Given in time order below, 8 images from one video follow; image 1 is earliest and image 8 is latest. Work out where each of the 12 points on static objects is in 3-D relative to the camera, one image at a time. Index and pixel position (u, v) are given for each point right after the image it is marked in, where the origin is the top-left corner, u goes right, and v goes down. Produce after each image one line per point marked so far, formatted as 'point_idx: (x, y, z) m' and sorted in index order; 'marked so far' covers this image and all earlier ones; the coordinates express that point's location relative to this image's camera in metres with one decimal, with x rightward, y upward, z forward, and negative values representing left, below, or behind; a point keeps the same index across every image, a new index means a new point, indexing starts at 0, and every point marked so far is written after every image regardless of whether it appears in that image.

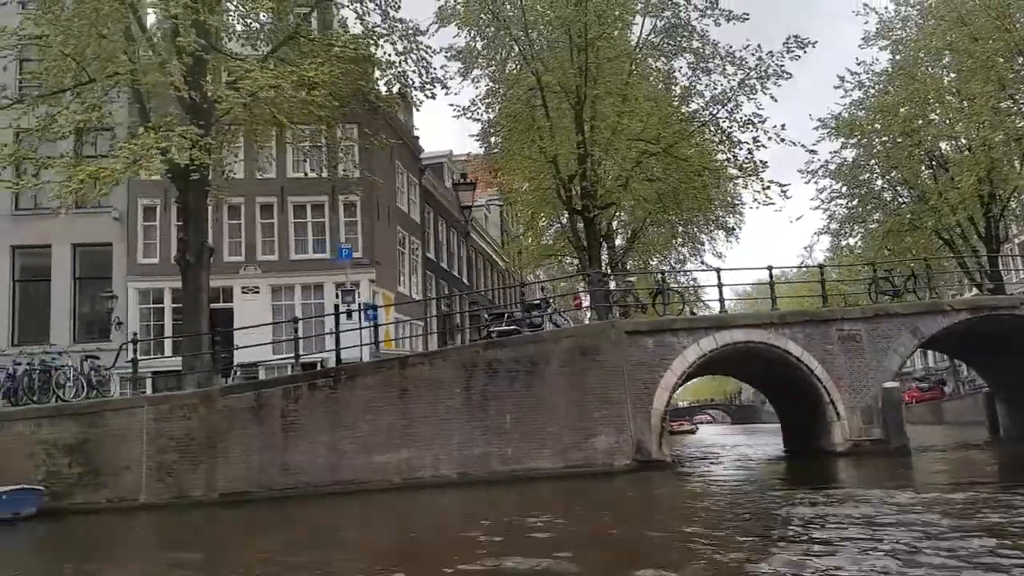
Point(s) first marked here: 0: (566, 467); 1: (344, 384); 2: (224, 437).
0: (+0.9, -2.8, +12.3) m
1: (-2.6, -1.5, +12.2) m
2: (-4.3, -2.2, +12.0) m
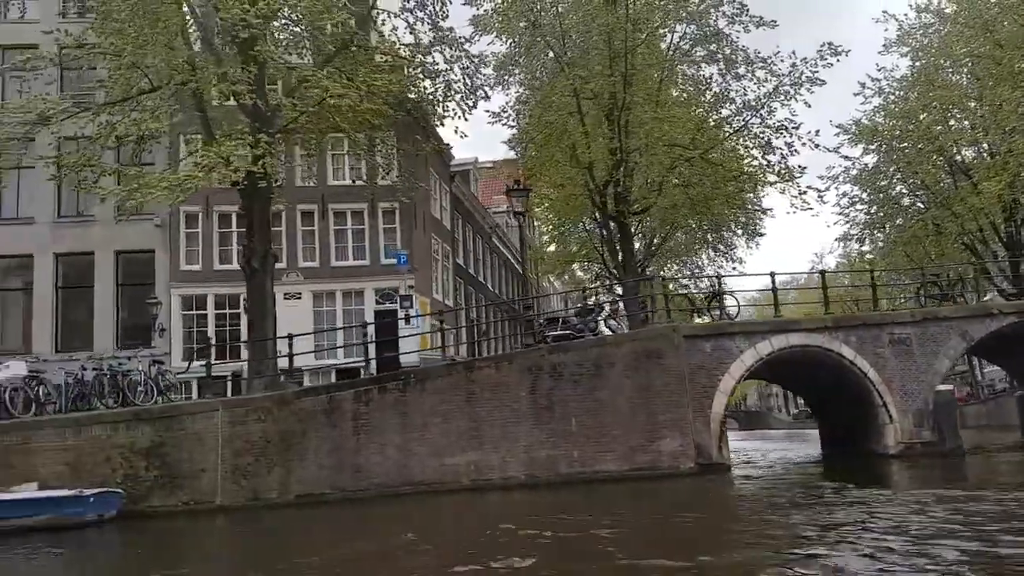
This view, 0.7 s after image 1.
0: (+1.9, -2.9, +12.4) m
1: (-1.6, -1.6, +12.3) m
2: (-3.2, -2.3, +12.2) m
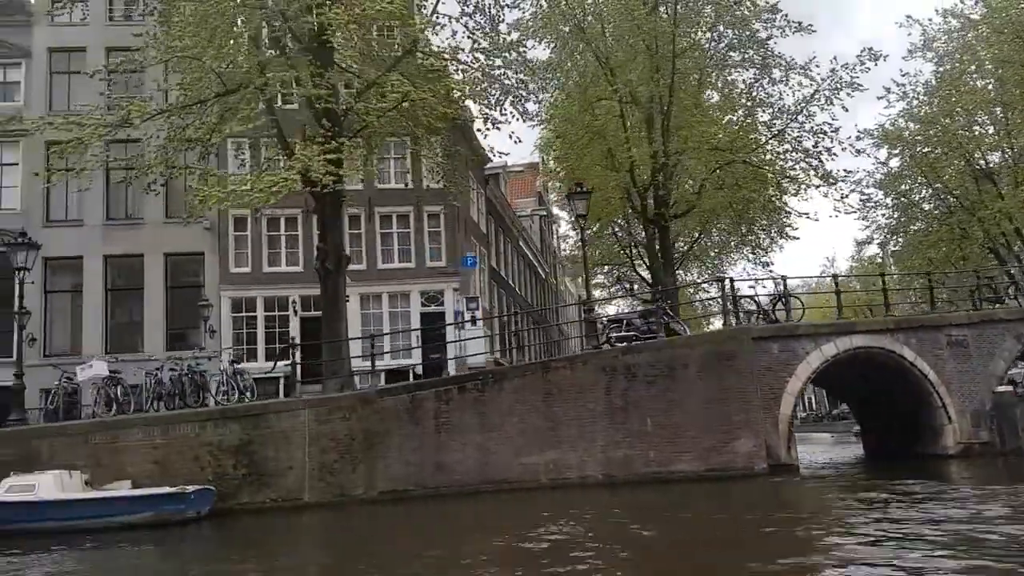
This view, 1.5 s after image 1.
0: (+3.2, -2.9, +12.6) m
1: (-0.3, -1.6, +12.5) m
2: (-2.0, -2.3, +12.3) m
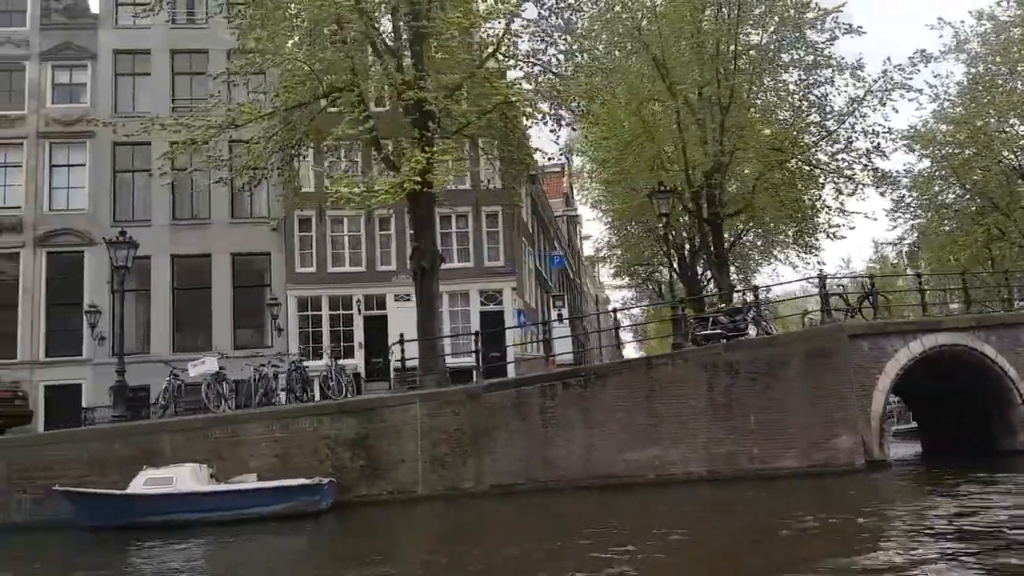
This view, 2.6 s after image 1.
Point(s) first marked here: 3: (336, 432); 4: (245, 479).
0: (+4.9, -2.9, +12.8) m
1: (+1.4, -1.5, +12.7) m
2: (-0.3, -2.3, +12.5) m
3: (-2.7, -2.2, +12.3) m
4: (-4.0, -2.9, +11.8) m
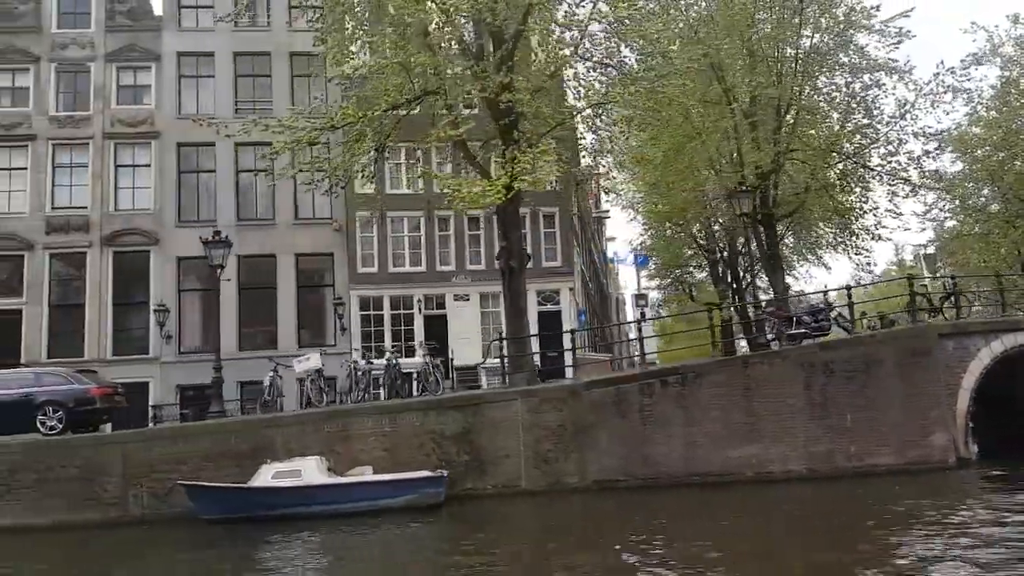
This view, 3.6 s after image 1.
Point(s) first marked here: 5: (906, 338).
0: (+6.5, -2.9, +13.0) m
1: (+3.0, -1.5, +12.9) m
2: (+1.3, -2.3, +12.7) m
3: (-1.1, -2.2, +12.6) m
4: (-2.3, -2.8, +12.0) m
5: (+6.6, -0.8, +13.2) m
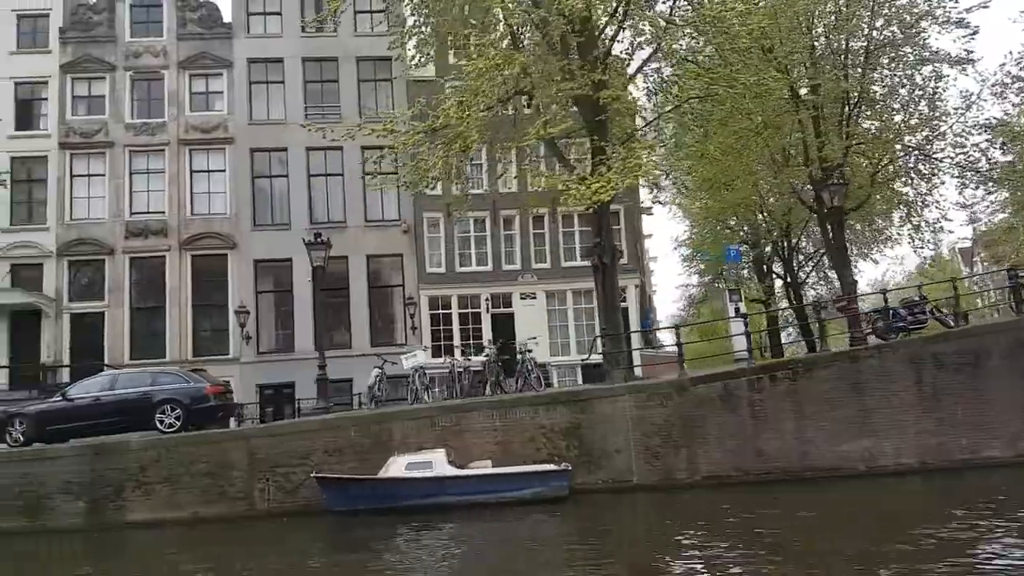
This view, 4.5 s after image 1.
0: (+8.3, -2.8, +13.1) m
1: (+4.8, -1.4, +13.1) m
2: (+3.1, -2.2, +12.9) m
3: (+0.7, -2.2, +12.8) m
4: (-0.6, -2.8, +12.3) m
5: (+8.4, -0.7, +13.3) m
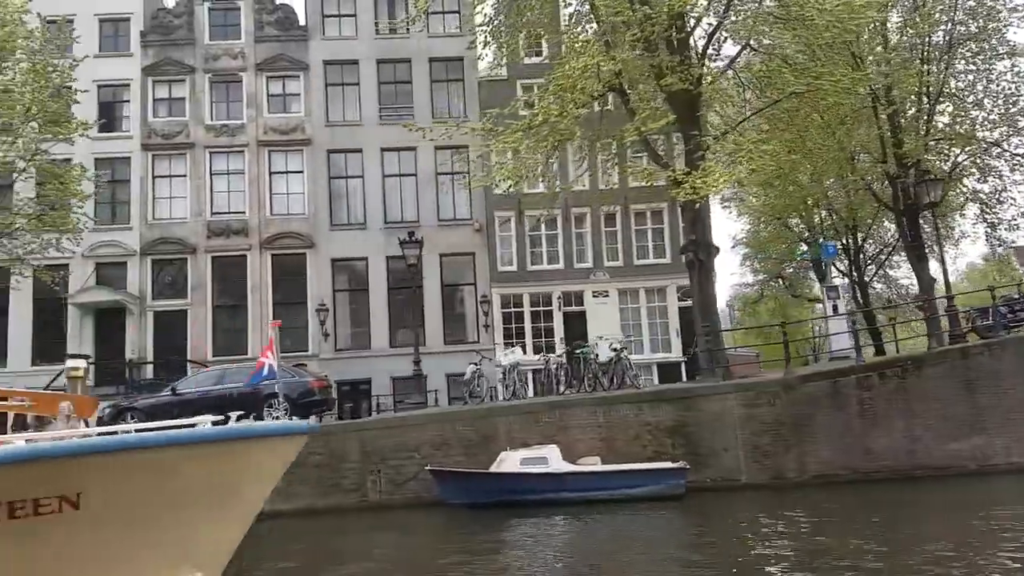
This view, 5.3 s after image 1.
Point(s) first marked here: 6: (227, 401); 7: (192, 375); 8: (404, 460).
0: (+10.0, -2.7, +12.7) m
1: (+6.5, -1.4, +12.9) m
2: (+4.8, -2.2, +12.8) m
3: (+2.4, -2.1, +12.8) m
4: (+1.1, -2.7, +12.3) m
5: (+10.1, -0.6, +13.0) m
6: (-5.0, -2.0, +13.6) m
7: (-5.6, -1.5, +14.0) m
8: (-1.8, -2.8, +12.5) m
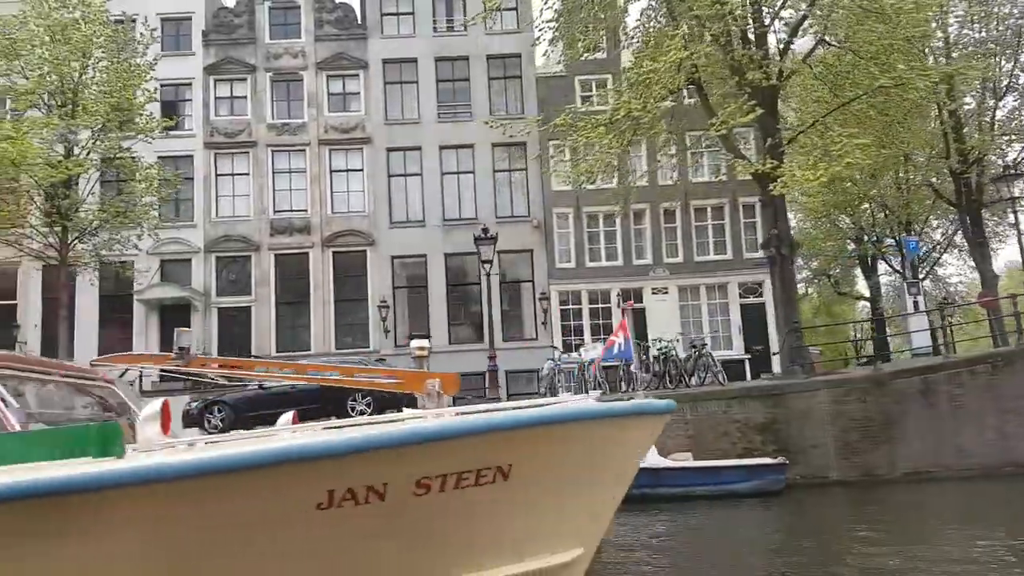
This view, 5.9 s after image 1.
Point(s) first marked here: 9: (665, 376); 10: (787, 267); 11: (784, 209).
0: (+11.4, -2.6, +12.5) m
1: (+7.9, -1.3, +12.7) m
2: (+6.2, -2.1, +12.7) m
3: (+3.8, -2.1, +12.7) m
4: (+2.5, -2.7, +12.3) m
5: (+11.6, -0.6, +12.7) m
6: (-3.5, -1.9, +13.8) m
7: (-4.2, -1.5, +14.1) m
8: (-0.3, -2.7, +12.6) m
9: (+2.9, -1.8, +16.1) m
10: (+5.2, +0.4, +14.7) m
11: (+5.1, +1.4, +14.9) m
